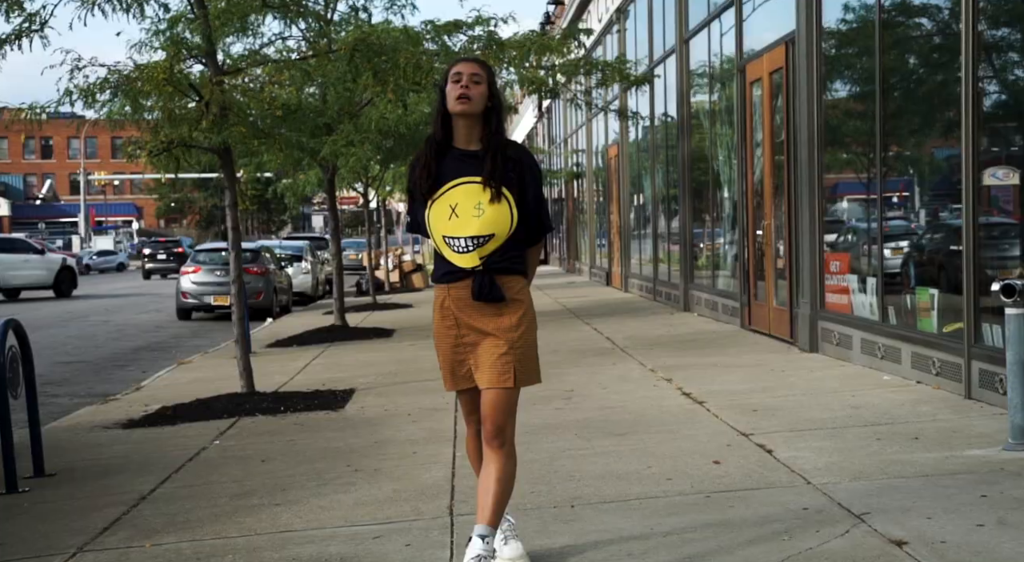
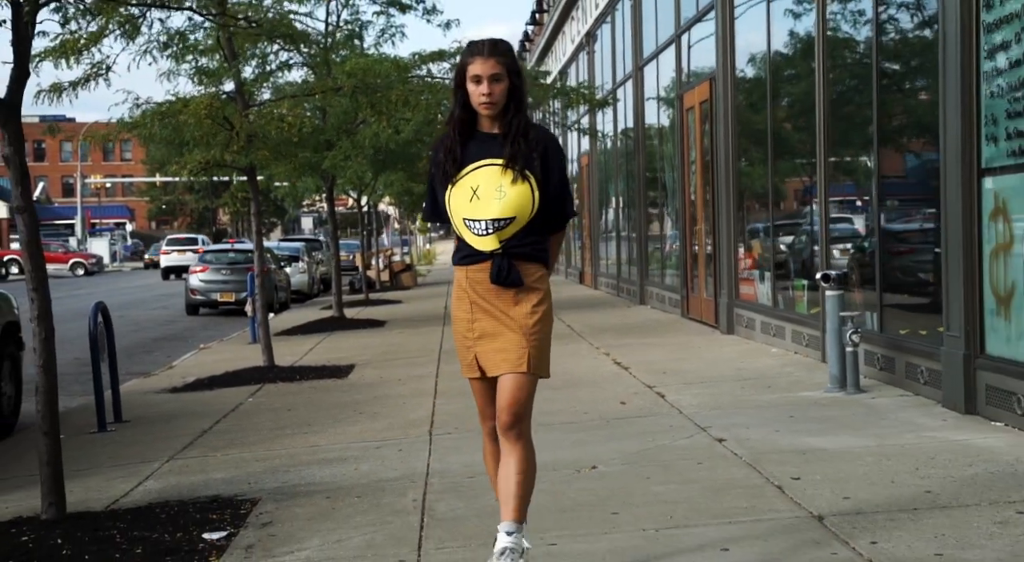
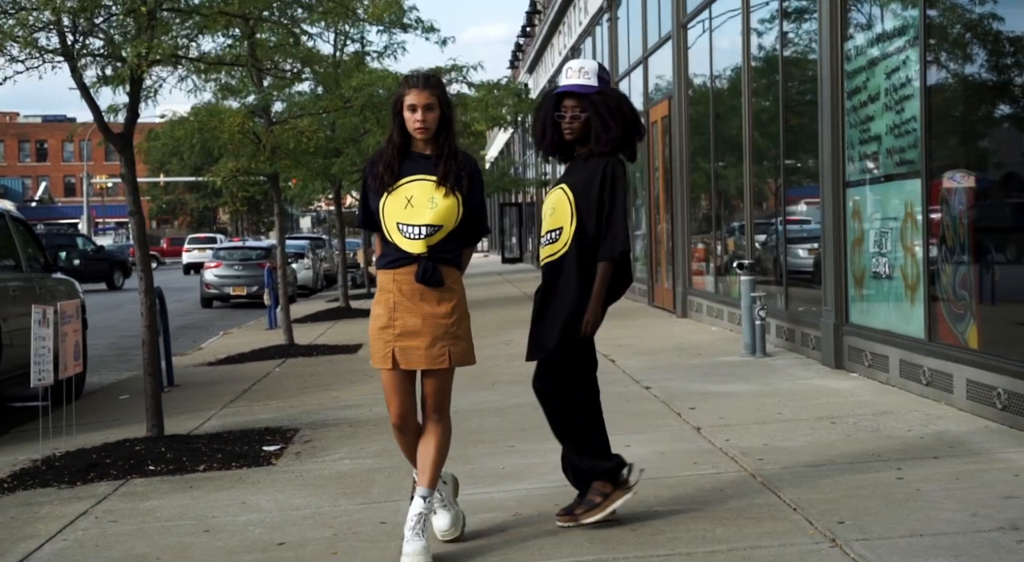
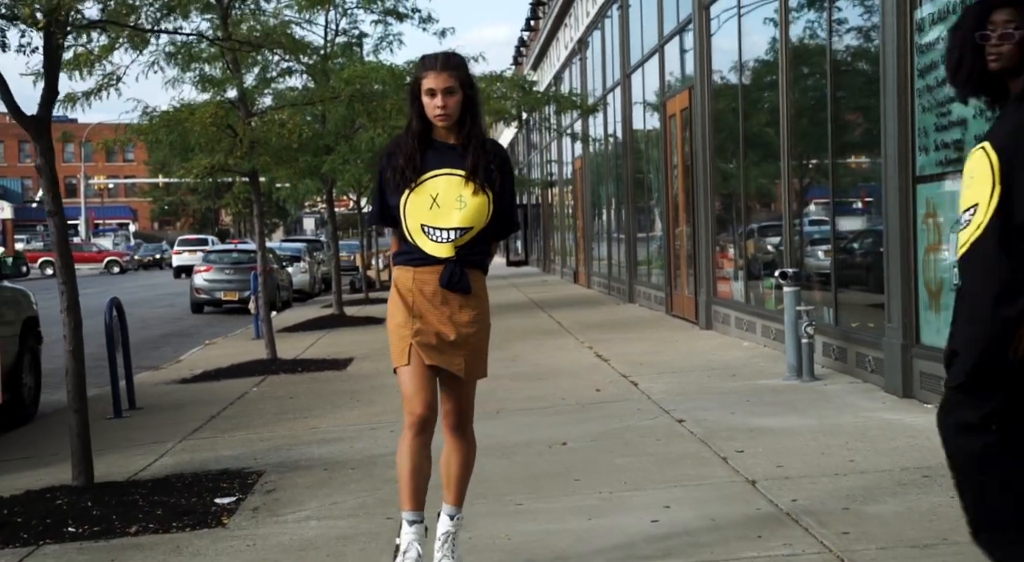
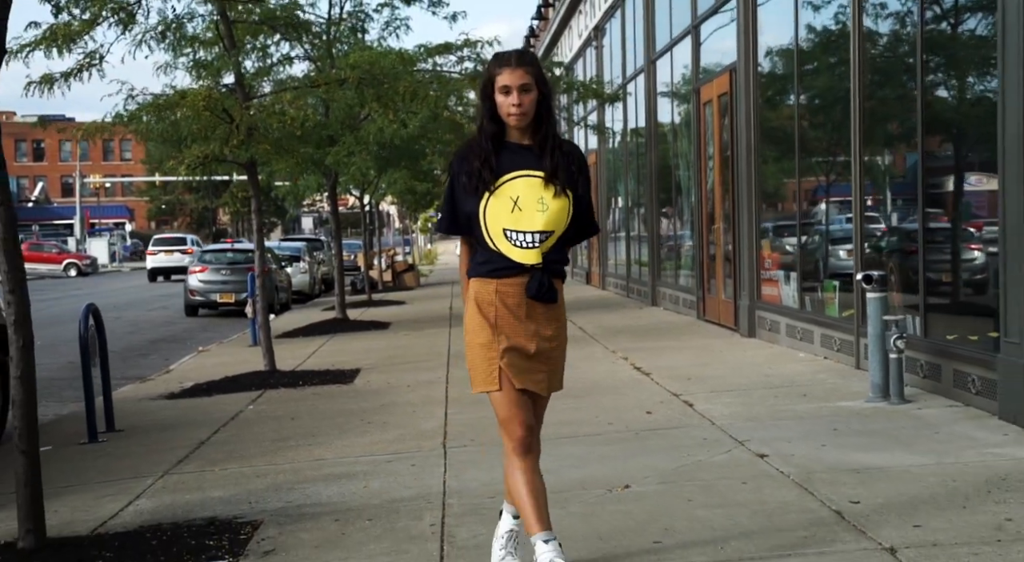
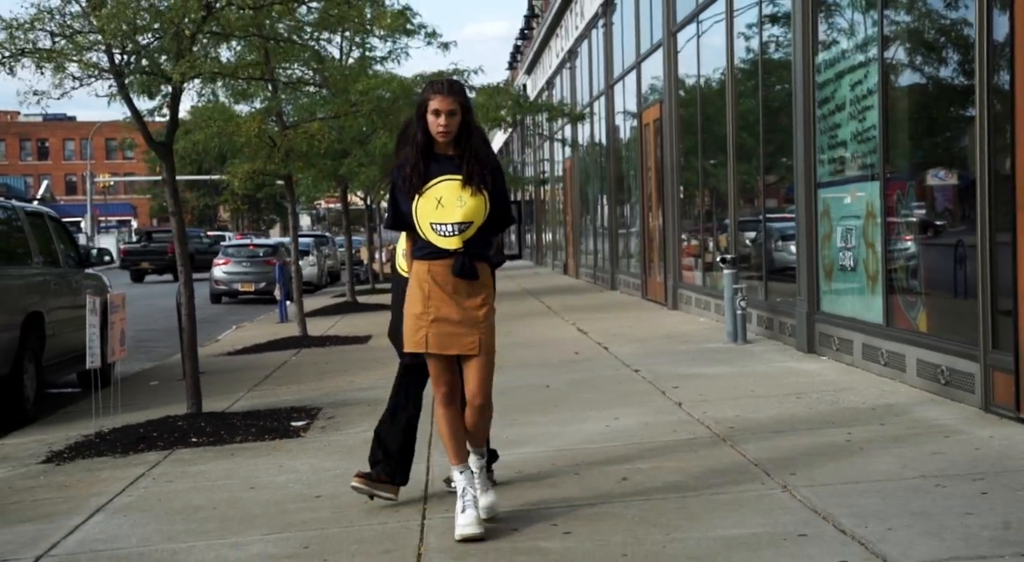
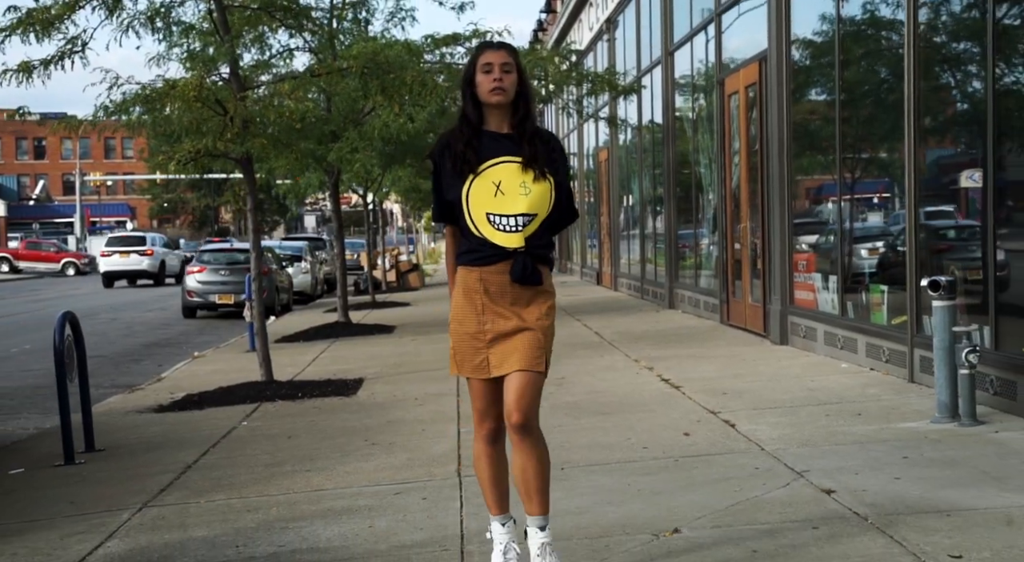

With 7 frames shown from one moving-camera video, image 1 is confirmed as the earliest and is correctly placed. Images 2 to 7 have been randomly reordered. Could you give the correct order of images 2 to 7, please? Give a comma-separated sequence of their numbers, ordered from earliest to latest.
7, 5, 2, 4, 3, 6
